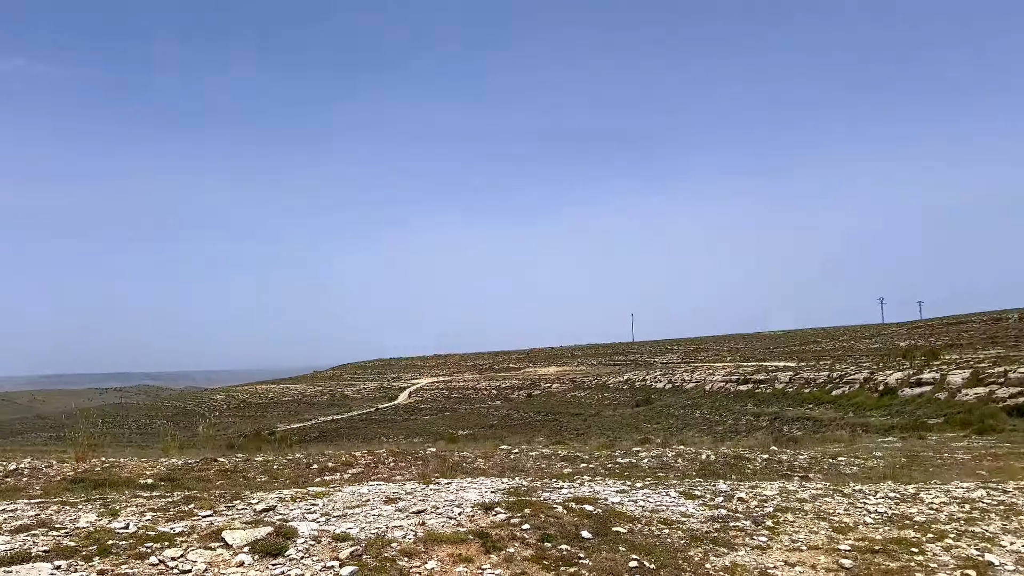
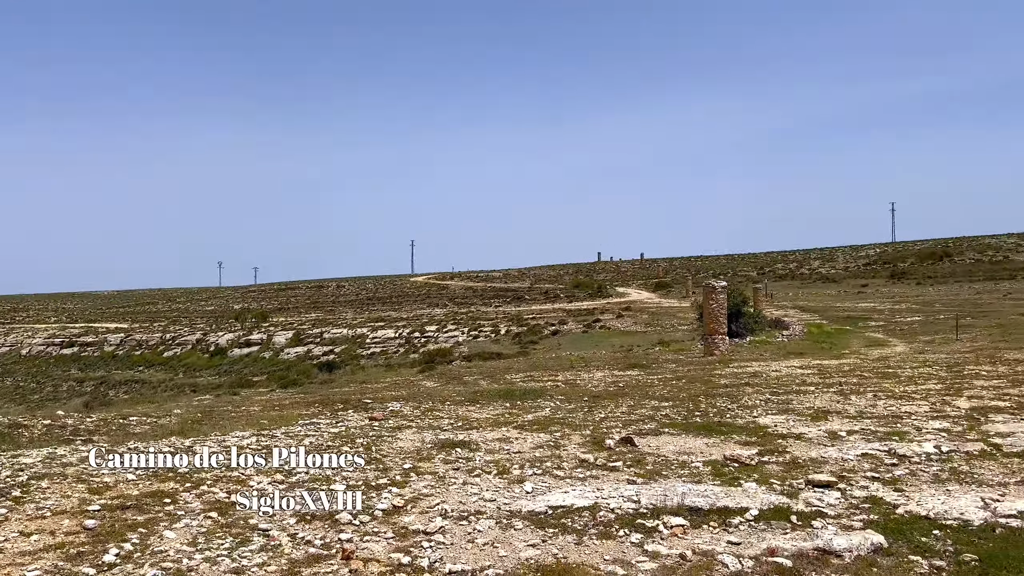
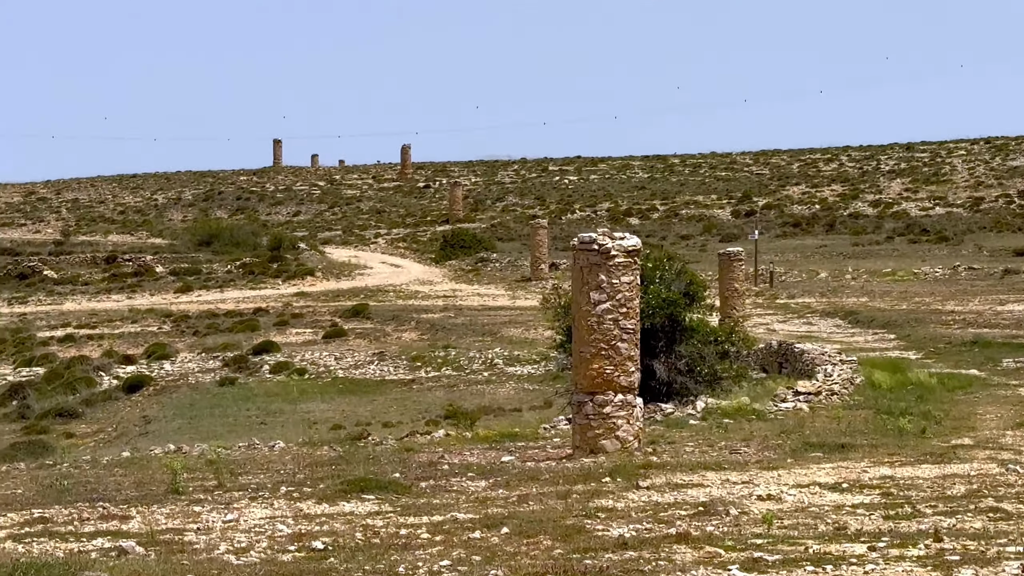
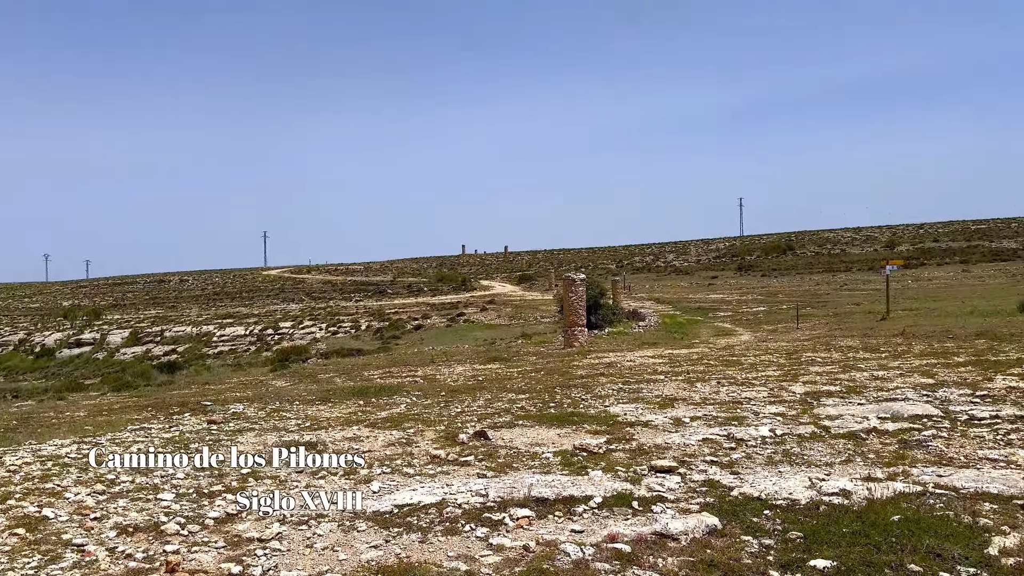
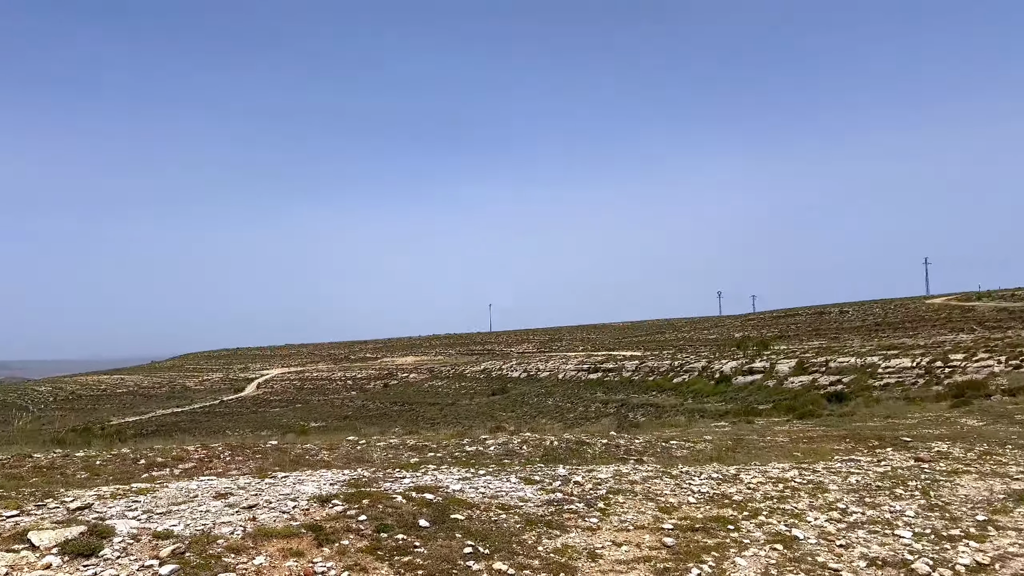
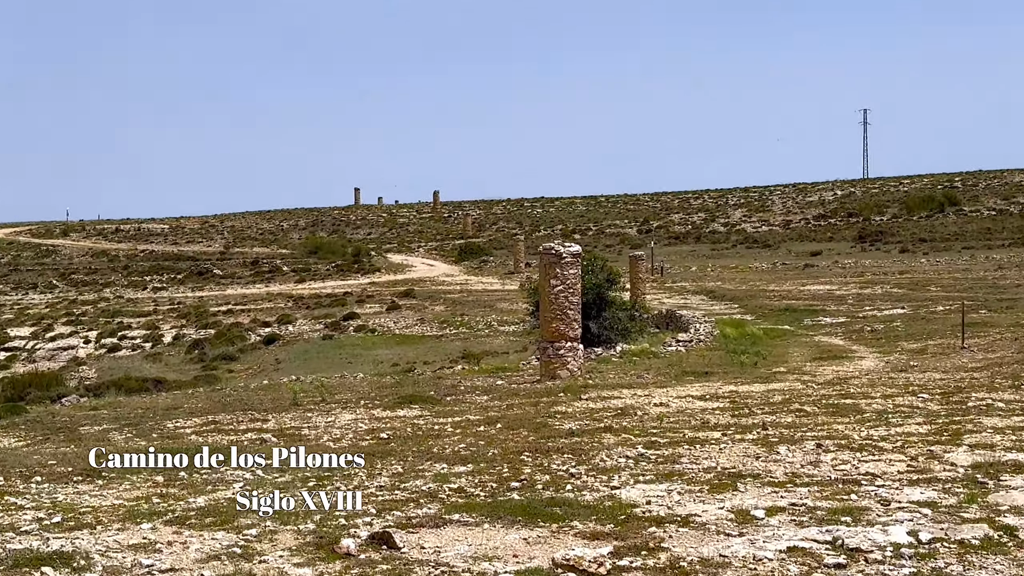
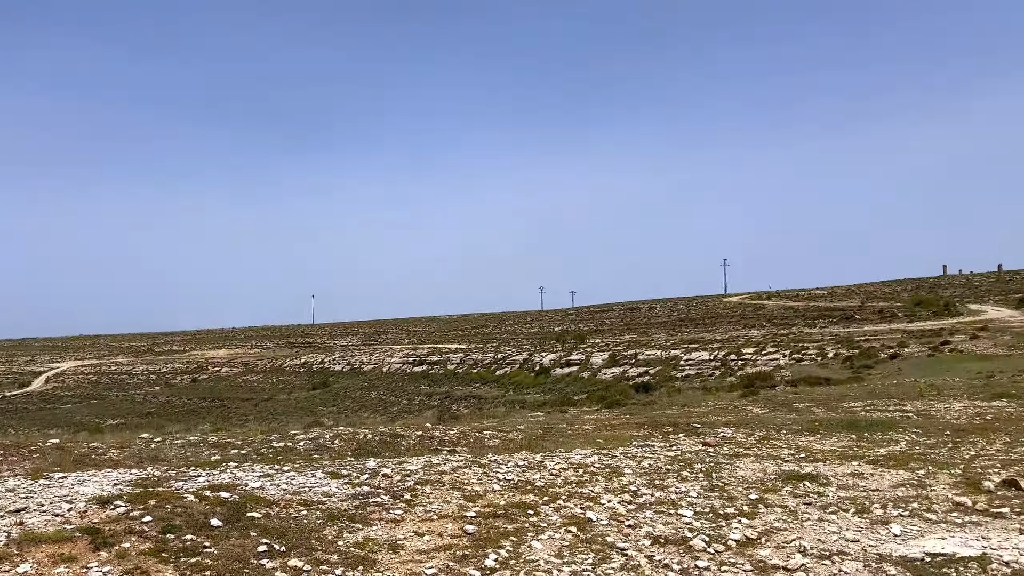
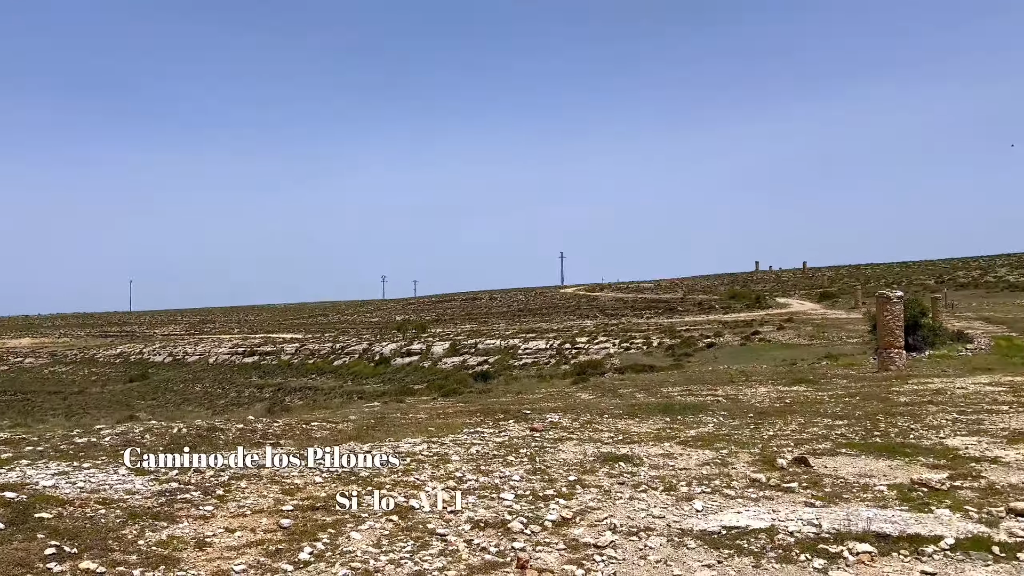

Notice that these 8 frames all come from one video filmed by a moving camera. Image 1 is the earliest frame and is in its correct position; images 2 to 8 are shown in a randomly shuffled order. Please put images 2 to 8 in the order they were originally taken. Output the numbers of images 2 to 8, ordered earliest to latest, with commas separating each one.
5, 7, 8, 2, 4, 6, 3
